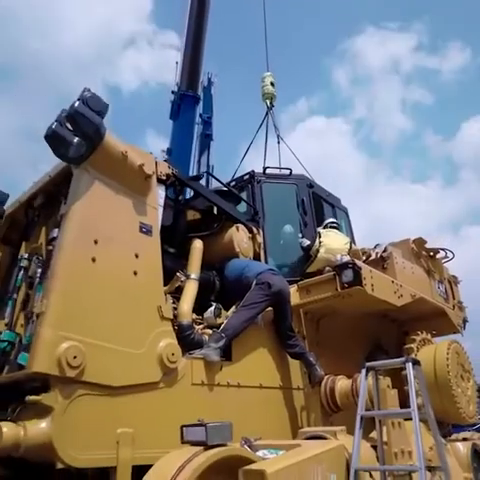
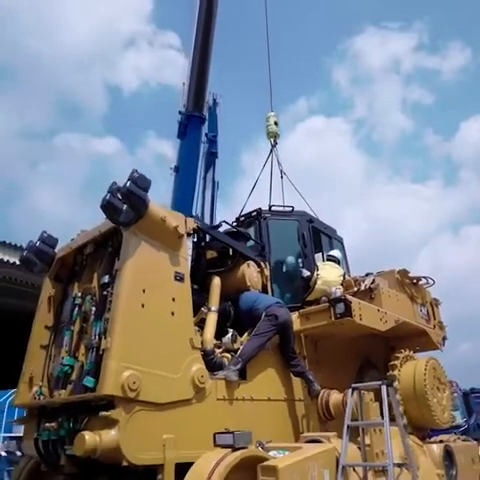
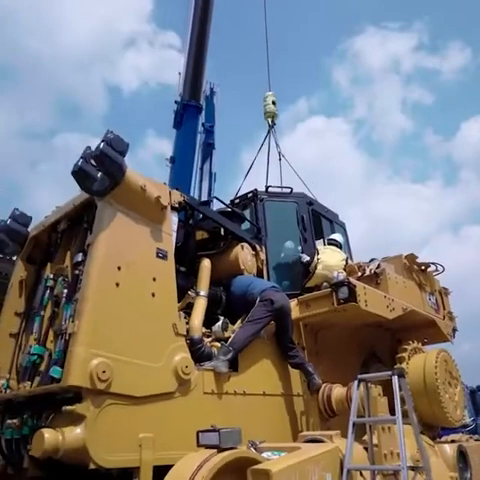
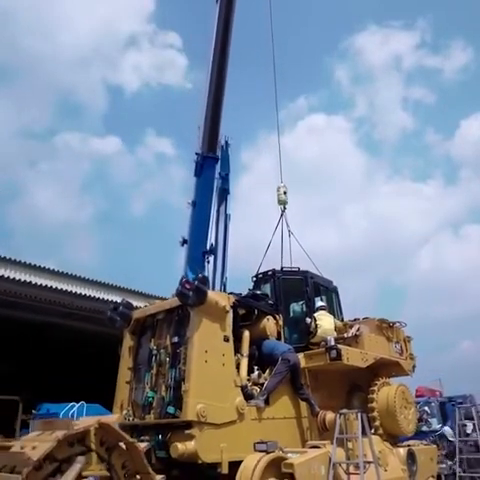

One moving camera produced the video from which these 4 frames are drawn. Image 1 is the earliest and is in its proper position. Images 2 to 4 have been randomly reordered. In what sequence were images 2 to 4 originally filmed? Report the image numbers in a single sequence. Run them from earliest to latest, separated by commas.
3, 2, 4
